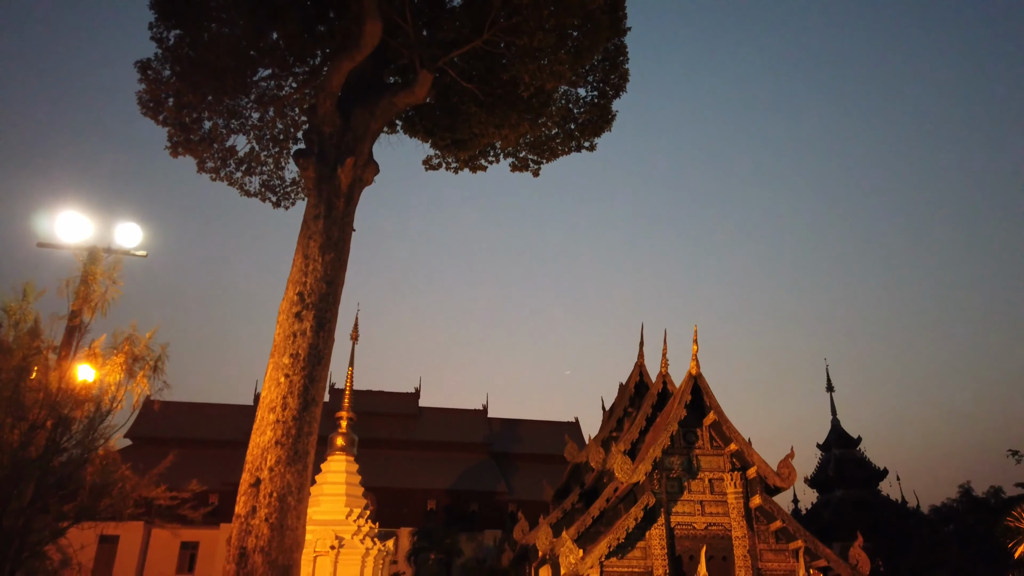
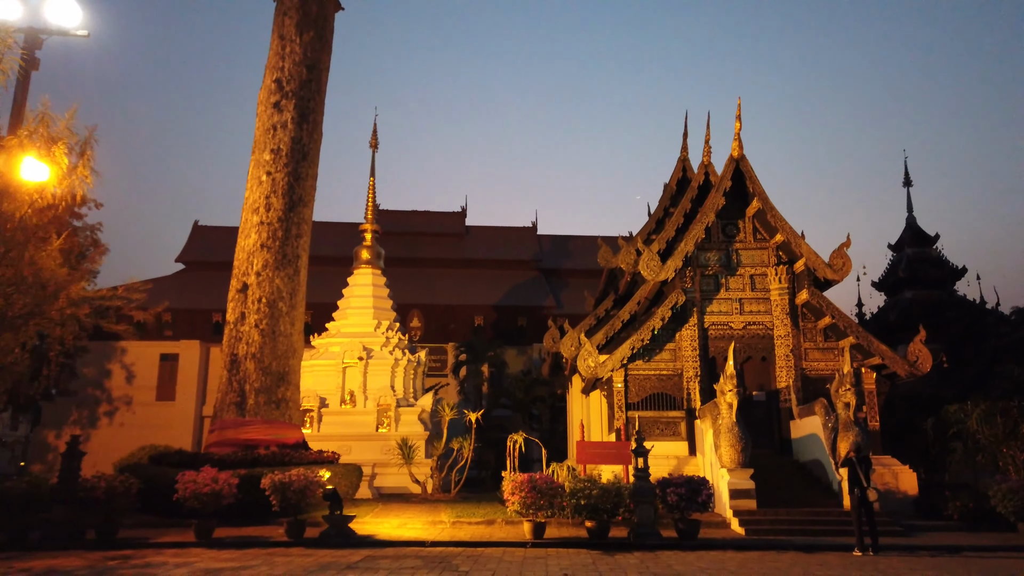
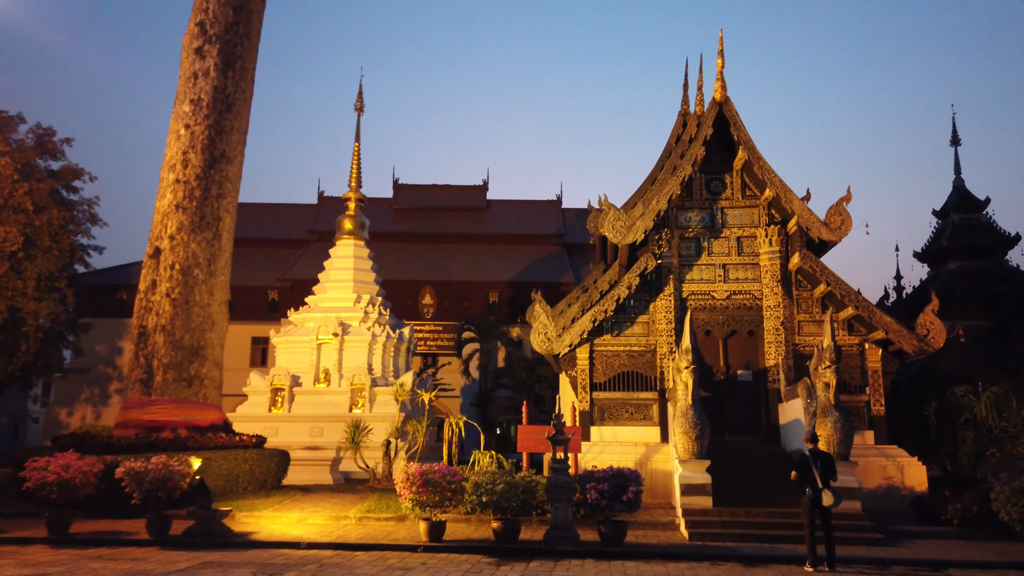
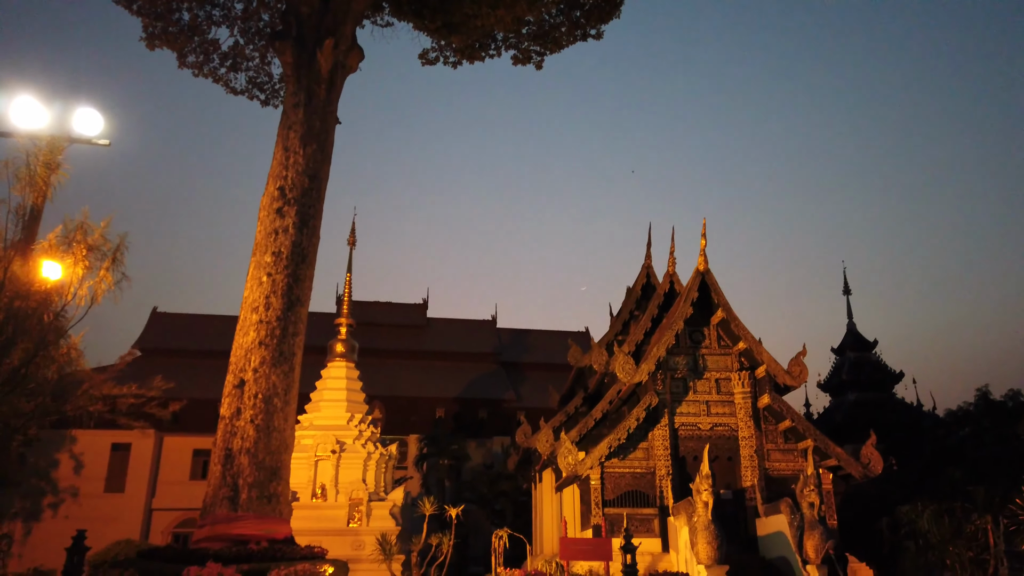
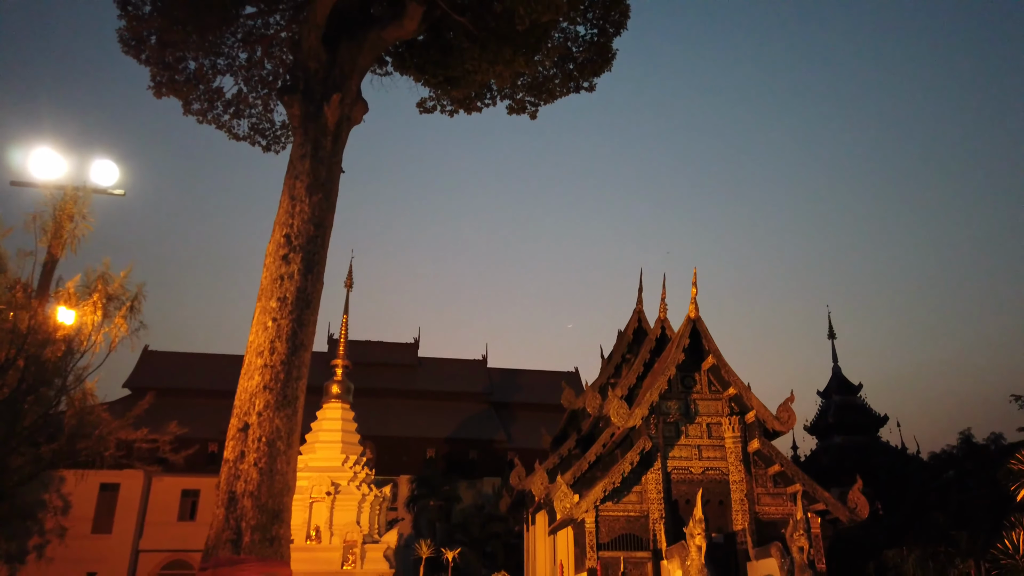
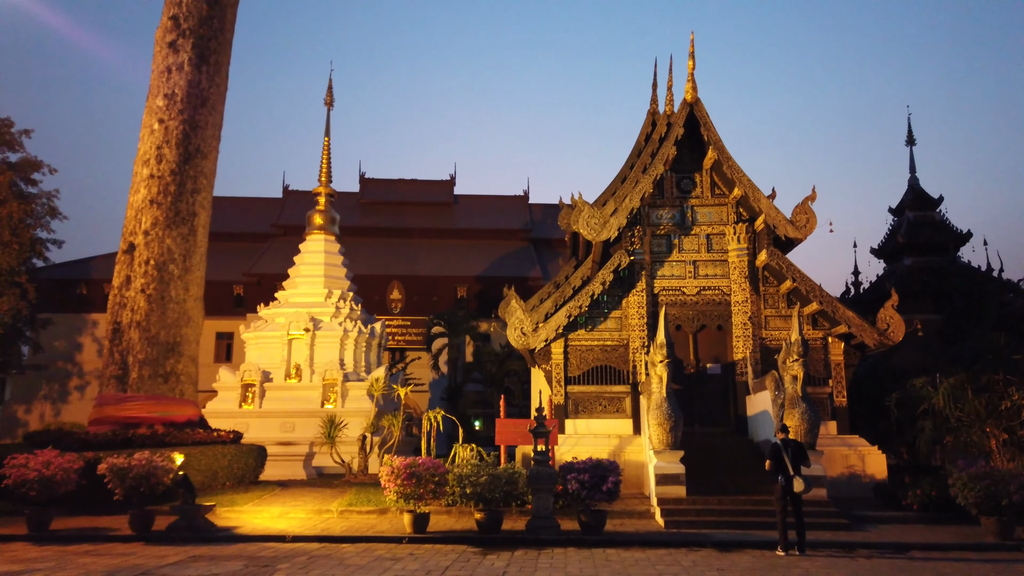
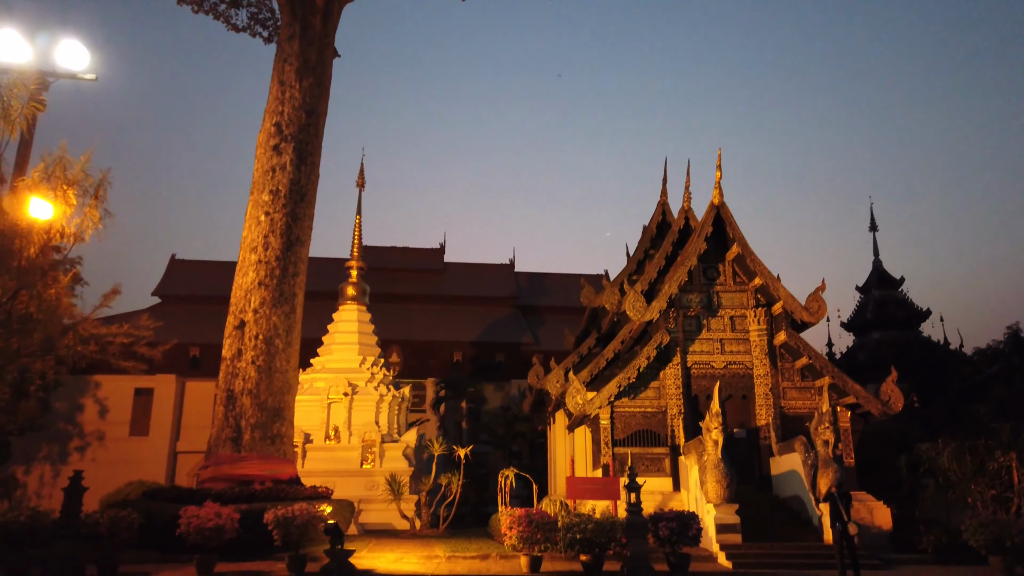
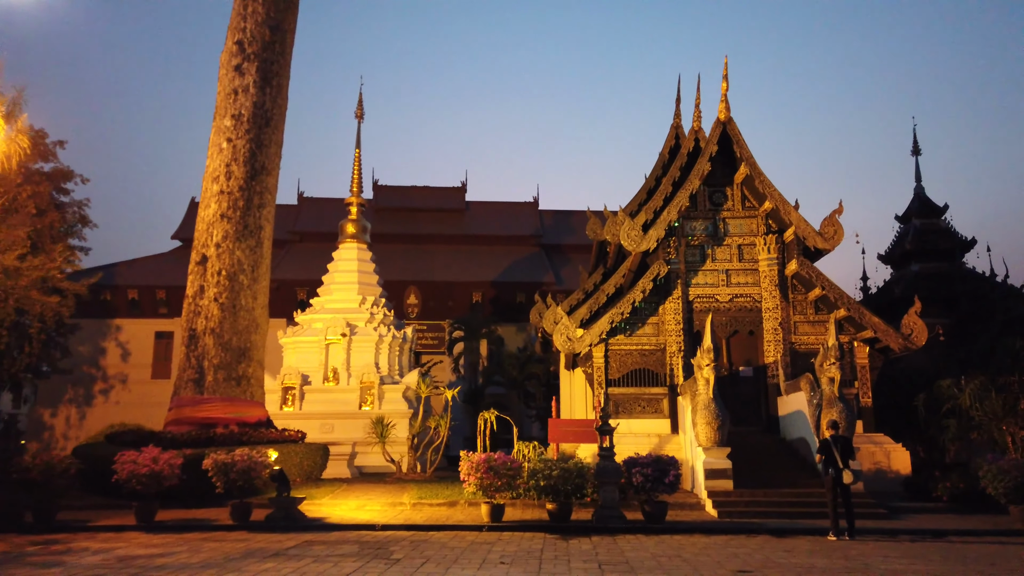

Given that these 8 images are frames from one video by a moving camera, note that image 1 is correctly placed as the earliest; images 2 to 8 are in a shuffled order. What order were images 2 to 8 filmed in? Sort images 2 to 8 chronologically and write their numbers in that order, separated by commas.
5, 4, 7, 2, 8, 6, 3
